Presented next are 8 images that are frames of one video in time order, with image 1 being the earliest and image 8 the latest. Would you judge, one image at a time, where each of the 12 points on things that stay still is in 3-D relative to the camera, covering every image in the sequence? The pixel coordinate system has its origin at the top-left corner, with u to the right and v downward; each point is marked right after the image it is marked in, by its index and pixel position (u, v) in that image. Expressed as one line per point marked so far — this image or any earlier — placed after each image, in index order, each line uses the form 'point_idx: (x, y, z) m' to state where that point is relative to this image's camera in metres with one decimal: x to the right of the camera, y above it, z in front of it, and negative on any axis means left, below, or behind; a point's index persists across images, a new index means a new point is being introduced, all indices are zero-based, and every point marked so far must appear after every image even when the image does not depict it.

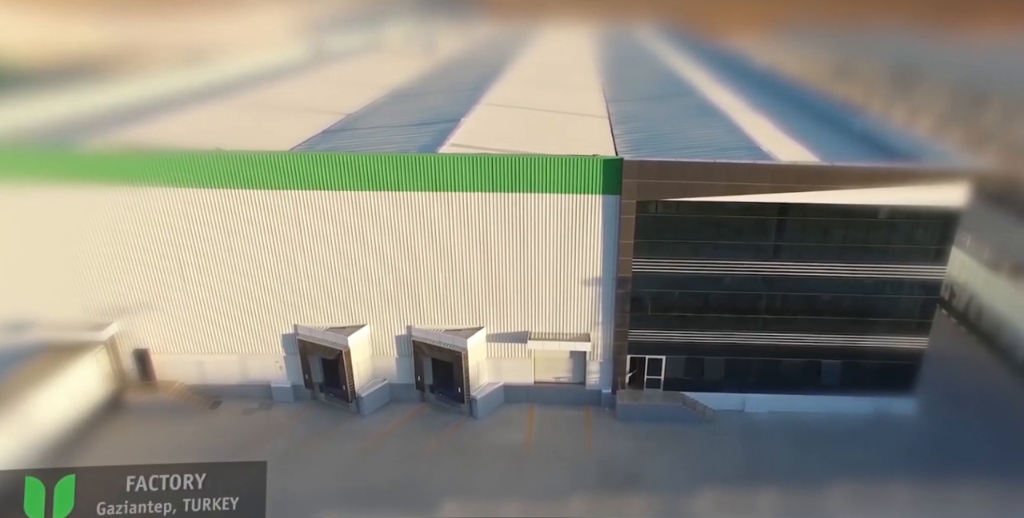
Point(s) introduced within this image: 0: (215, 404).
0: (-8.6, -4.2, +18.3) m
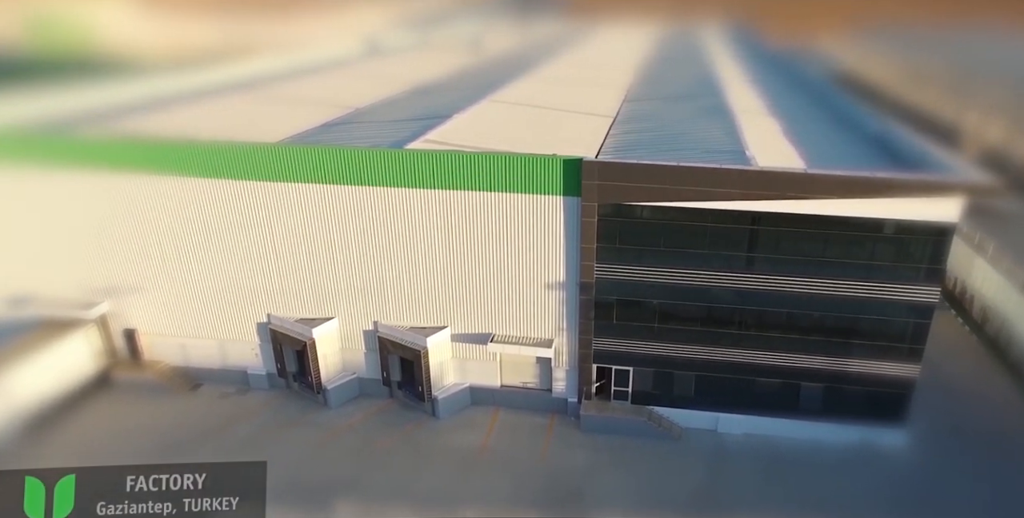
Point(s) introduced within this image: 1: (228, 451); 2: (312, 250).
0: (-9.4, -3.8, +18.9) m
1: (-7.3, -4.9, +16.1) m
2: (-5.5, +0.2, +17.1) m
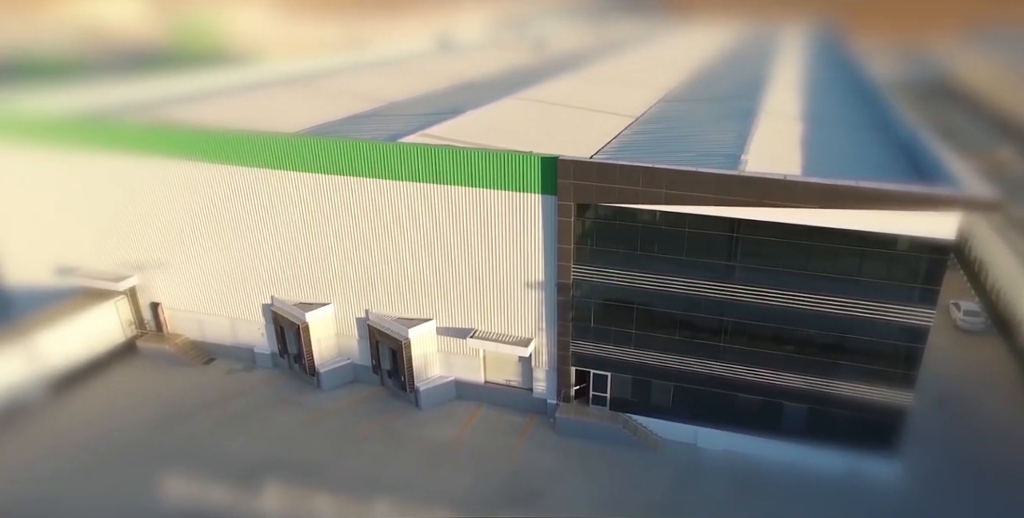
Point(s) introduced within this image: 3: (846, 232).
0: (-9.6, -3.2, +20.1) m
1: (-7.9, -4.4, +17.1) m
2: (-5.7, +0.6, +17.8) m
3: (+6.7, +0.5, +12.7) m
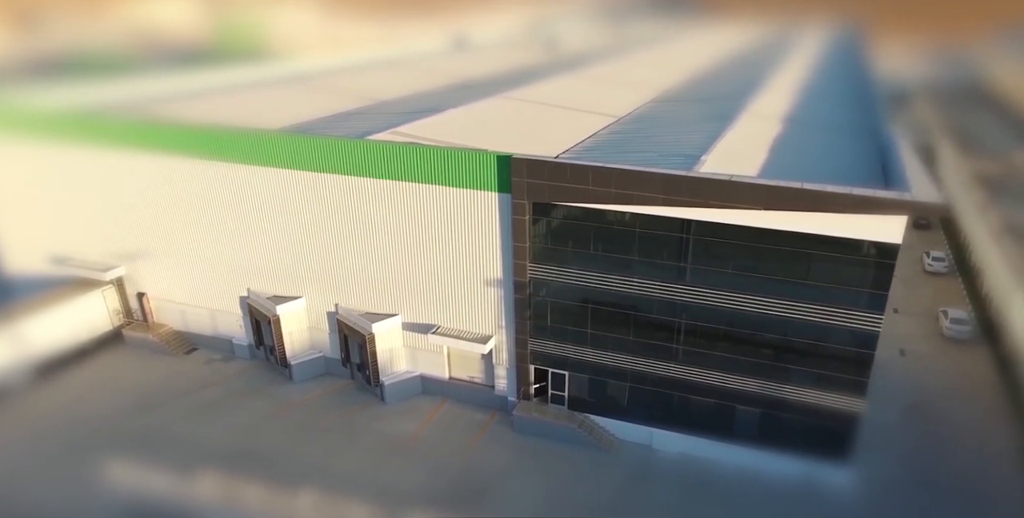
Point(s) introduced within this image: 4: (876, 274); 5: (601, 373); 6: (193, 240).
0: (-10.4, -3.0, +20.6) m
1: (-8.9, -4.2, +17.5) m
2: (-6.6, +0.8, +18.2) m
3: (+5.5, +0.5, +12.5) m
4: (+7.0, -0.3, +12.2) m
5: (+2.2, -2.8, +15.3) m
6: (-9.8, +0.6, +19.5) m
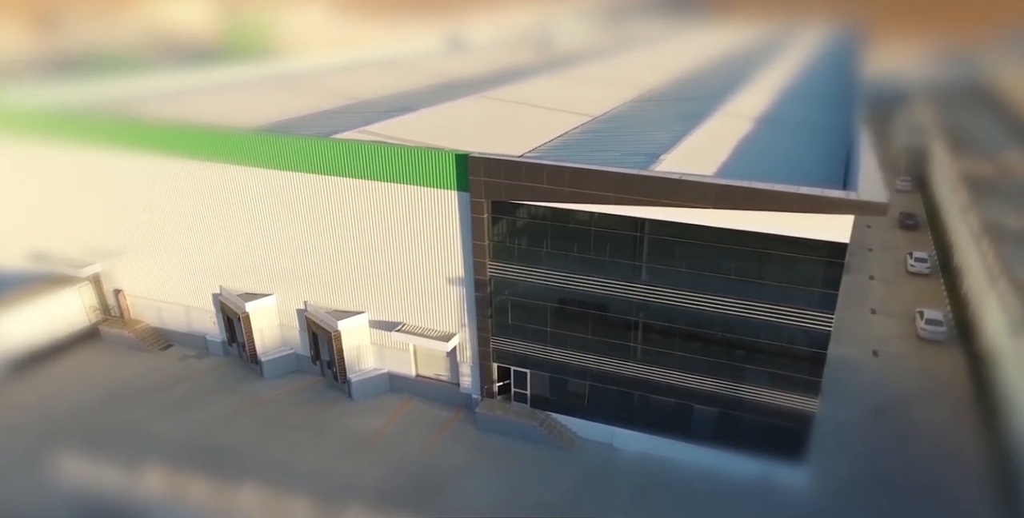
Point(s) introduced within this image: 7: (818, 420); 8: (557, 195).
0: (-11.3, -2.9, +20.8) m
1: (-9.8, -4.1, +17.7) m
2: (-7.5, +0.8, +18.3) m
3: (+4.6, +0.5, +12.4) m
4: (+6.0, -0.3, +12.1) m
5: (+1.2, -2.7, +15.3) m
6: (-10.6, +0.7, +19.7) m
7: (+7.8, -4.1, +16.1) m
8: (+1.0, +1.4, +13.6) m
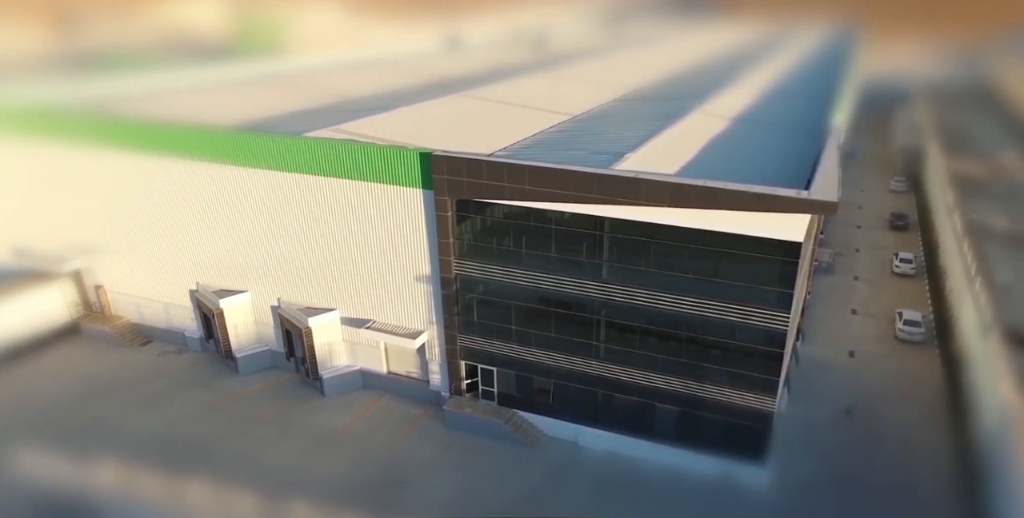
0: (-12.0, -2.8, +21.0) m
1: (-10.6, -4.0, +17.8) m
2: (-8.2, +0.9, +18.4) m
3: (+3.7, +0.5, +12.4) m
4: (+5.2, -0.3, +12.1) m
5: (+0.4, -2.7, +15.3) m
6: (-11.4, +0.8, +19.8) m
7: (+7.0, -4.1, +16.1) m
8: (+0.1, +1.4, +13.7) m
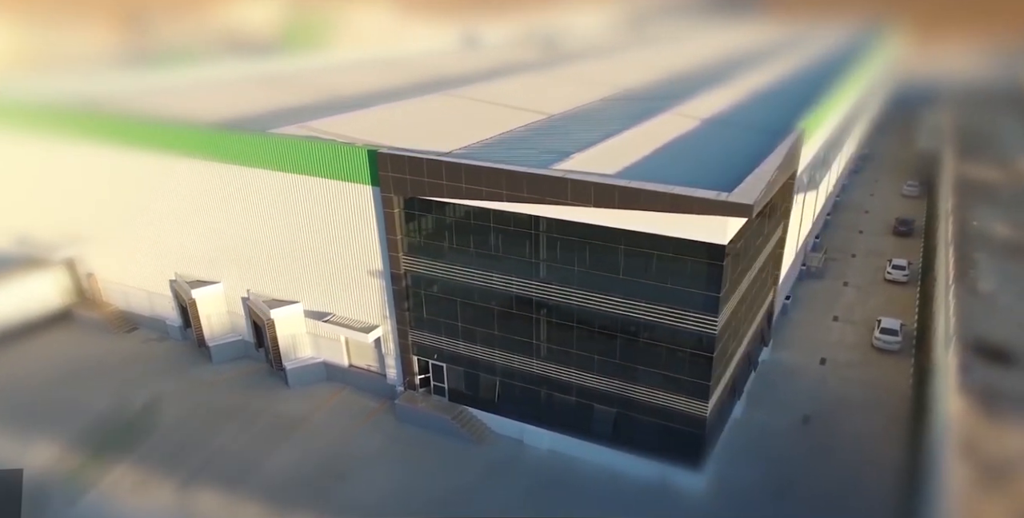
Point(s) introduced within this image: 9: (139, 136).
0: (-13.0, -2.5, +21.8) m
1: (-11.8, -3.7, +18.6) m
2: (-9.3, +1.2, +19.0) m
3: (+2.4, +0.5, +12.3) m
4: (+3.7, -0.3, +11.9) m
5: (-0.9, -2.6, +15.5) m
6: (-12.3, +1.1, +20.6) m
7: (+5.7, -4.2, +15.8) m
8: (-1.1, +1.5, +13.8) m
9: (-11.0, +3.7, +19.0) m
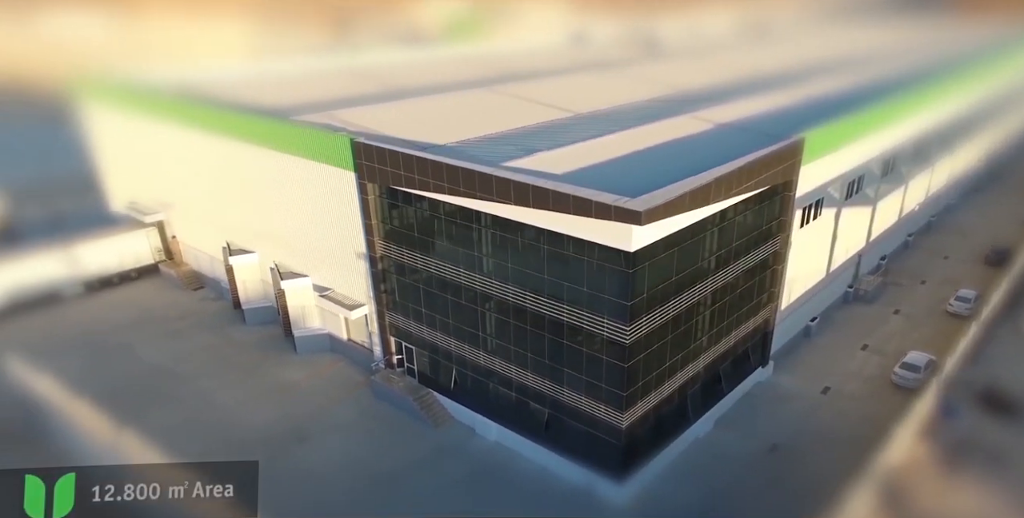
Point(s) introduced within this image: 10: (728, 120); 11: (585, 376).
0: (-12.3, -1.2, +24.9) m
1: (-11.9, -2.5, +21.5) m
2: (-9.0, +2.1, +21.3) m
3: (+0.9, +0.5, +12.5) m
4: (+2.1, -0.5, +11.8) m
5: (-1.9, -2.4, +16.2) m
6: (-11.7, +2.3, +23.5) m
7: (+4.5, -4.5, +15.3) m
8: (-2.1, +1.8, +14.6) m
9: (-10.4, +4.7, +21.6) m
10: (+6.5, +4.1, +18.8) m
11: (+1.6, -2.4, +13.1) m
